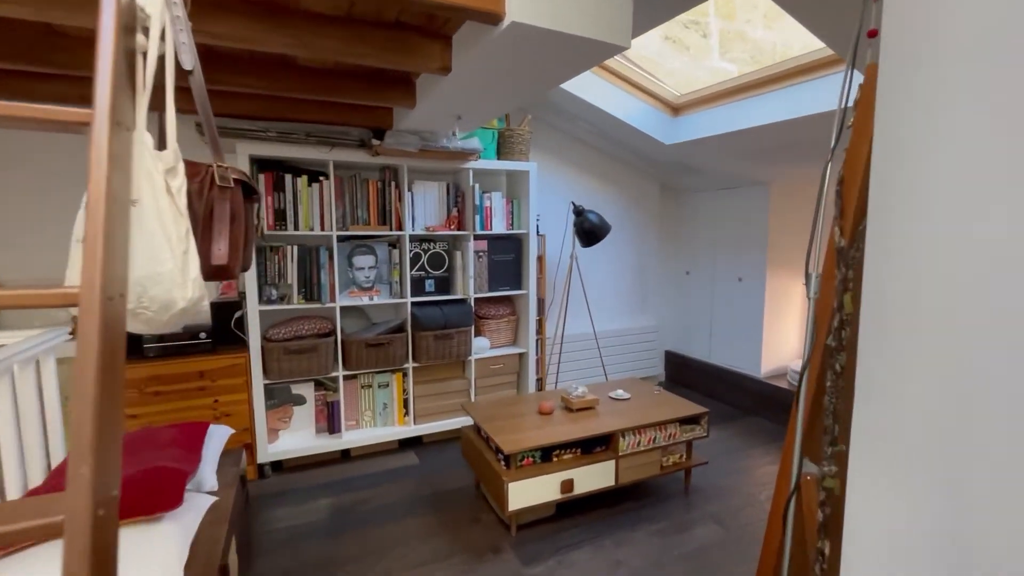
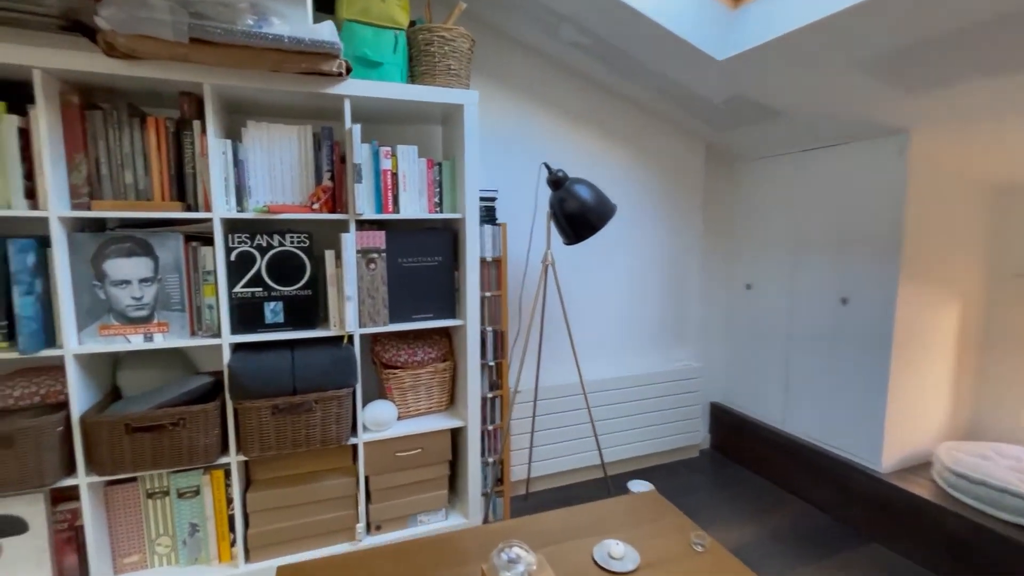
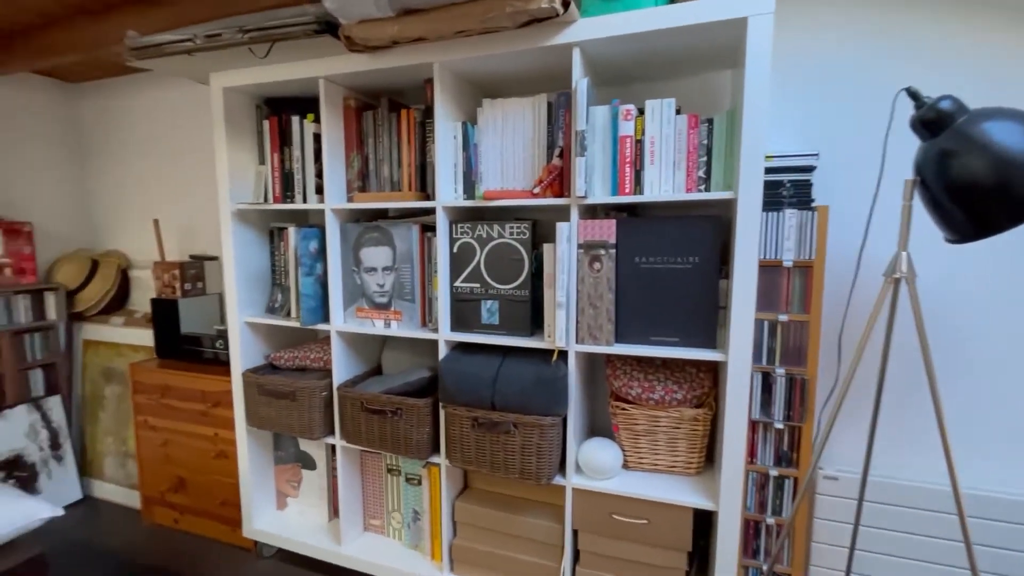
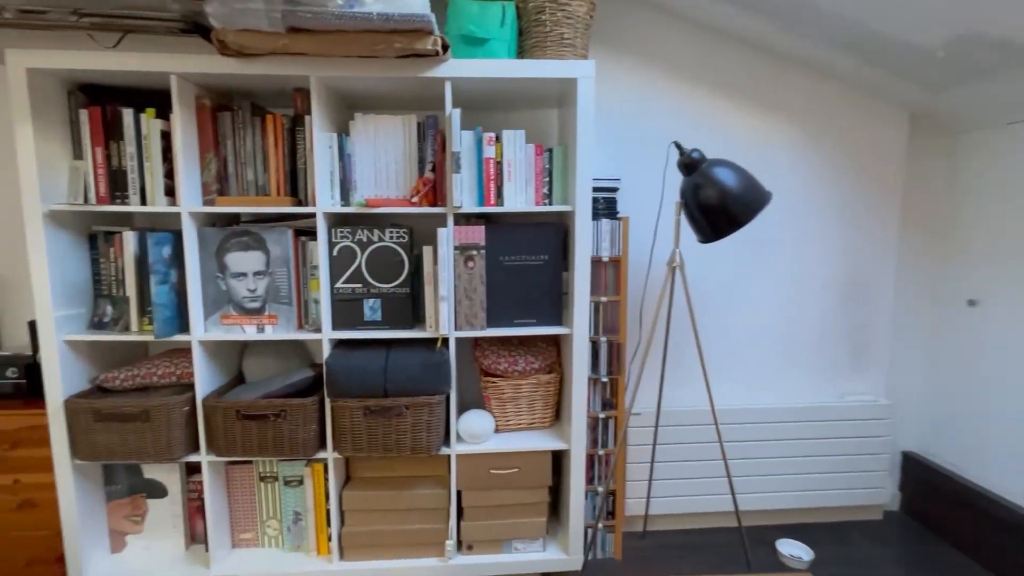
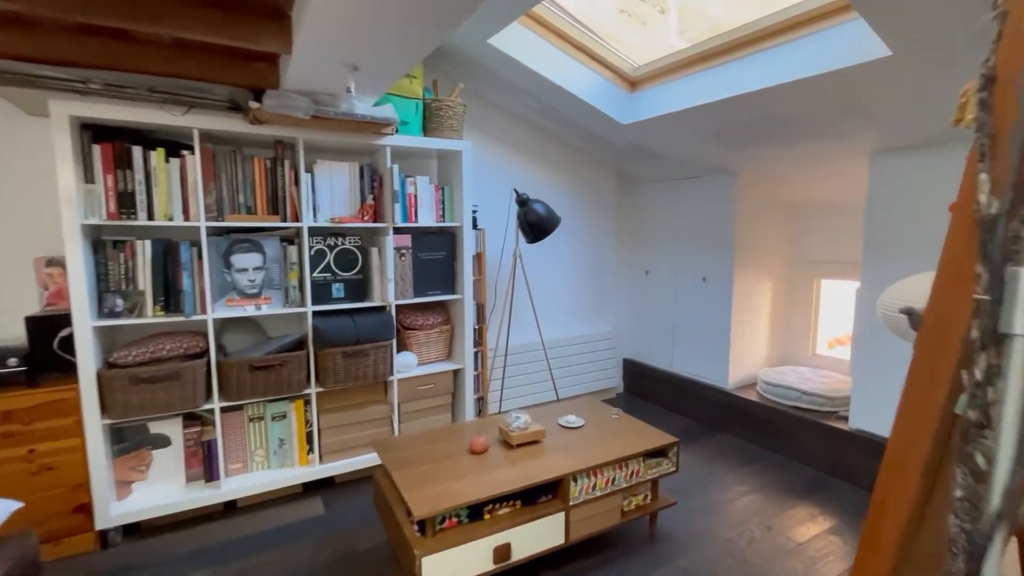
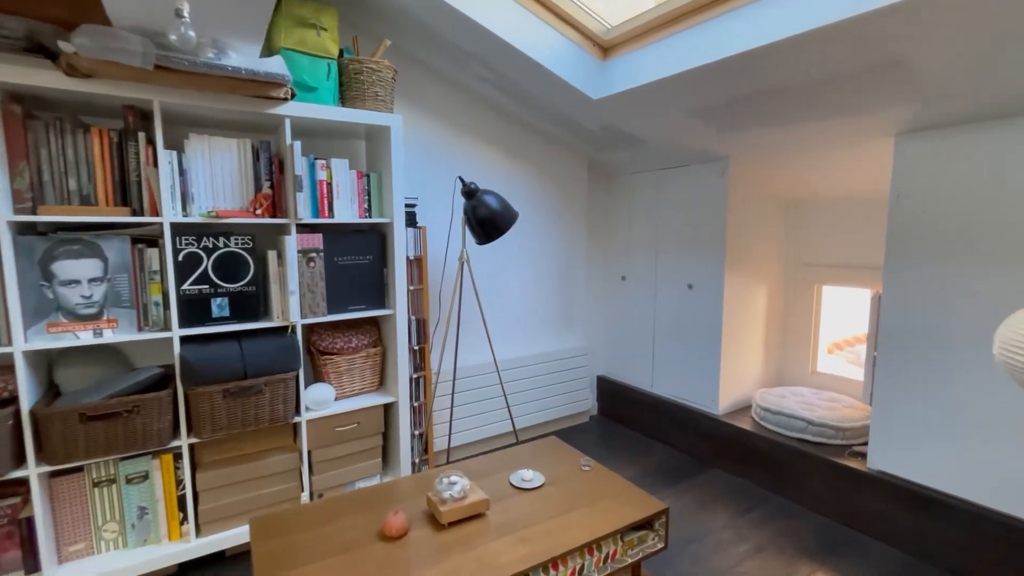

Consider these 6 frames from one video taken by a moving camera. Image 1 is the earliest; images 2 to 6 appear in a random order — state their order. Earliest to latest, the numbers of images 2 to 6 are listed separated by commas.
5, 6, 2, 4, 3
